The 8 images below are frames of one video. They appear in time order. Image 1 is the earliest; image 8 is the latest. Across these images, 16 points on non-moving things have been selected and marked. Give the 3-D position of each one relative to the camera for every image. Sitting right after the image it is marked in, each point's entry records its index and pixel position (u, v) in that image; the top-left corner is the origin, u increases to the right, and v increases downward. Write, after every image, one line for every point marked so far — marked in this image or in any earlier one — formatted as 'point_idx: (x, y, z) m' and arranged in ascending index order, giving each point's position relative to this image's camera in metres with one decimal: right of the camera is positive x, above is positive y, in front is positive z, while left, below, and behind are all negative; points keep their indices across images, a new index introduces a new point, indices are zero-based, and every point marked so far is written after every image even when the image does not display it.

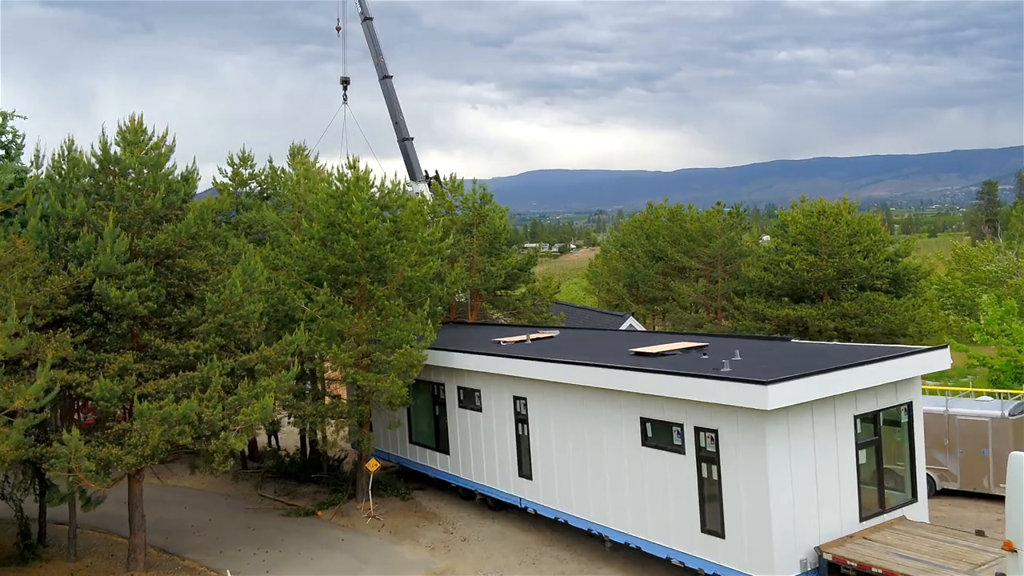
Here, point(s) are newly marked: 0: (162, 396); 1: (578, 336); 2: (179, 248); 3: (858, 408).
0: (-4.1, -1.3, +10.4) m
1: (+0.9, -0.9, +14.3) m
2: (-4.0, +0.4, +10.8) m
3: (+3.9, -1.4, +10.1) m
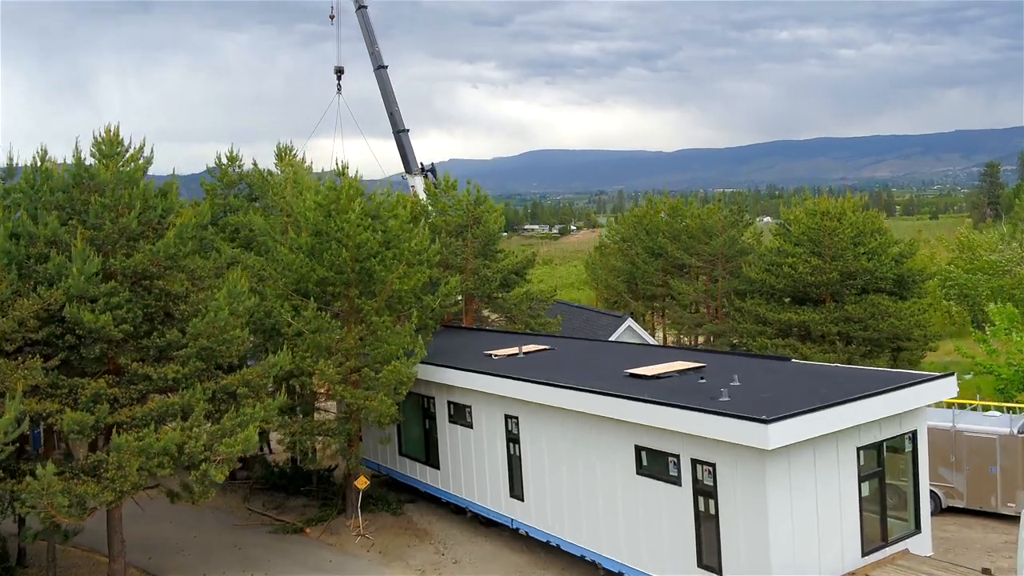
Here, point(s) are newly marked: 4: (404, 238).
0: (-4.2, -1.5, +10.0) m
1: (+0.8, -1.1, +13.8) m
2: (-4.1, +0.2, +10.4) m
3: (+3.8, -1.6, +9.7) m
4: (-1.7, +0.8, +13.8) m
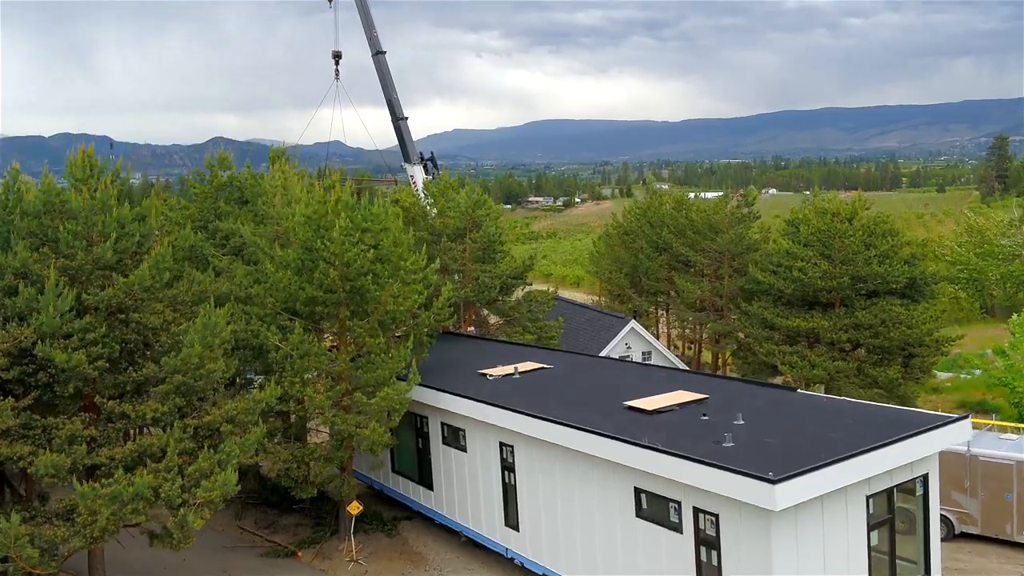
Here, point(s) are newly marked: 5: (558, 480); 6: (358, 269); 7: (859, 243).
0: (-4.2, -1.9, +9.5) m
1: (+0.8, -1.3, +13.3) m
2: (-4.2, -0.2, +9.9) m
3: (+3.7, -2.0, +9.2) m
4: (-1.7, +0.5, +13.3) m
5: (+0.6, -2.3, +10.9) m
6: (-2.1, +0.3, +12.4) m
7: (+7.2, +0.9, +18.7) m
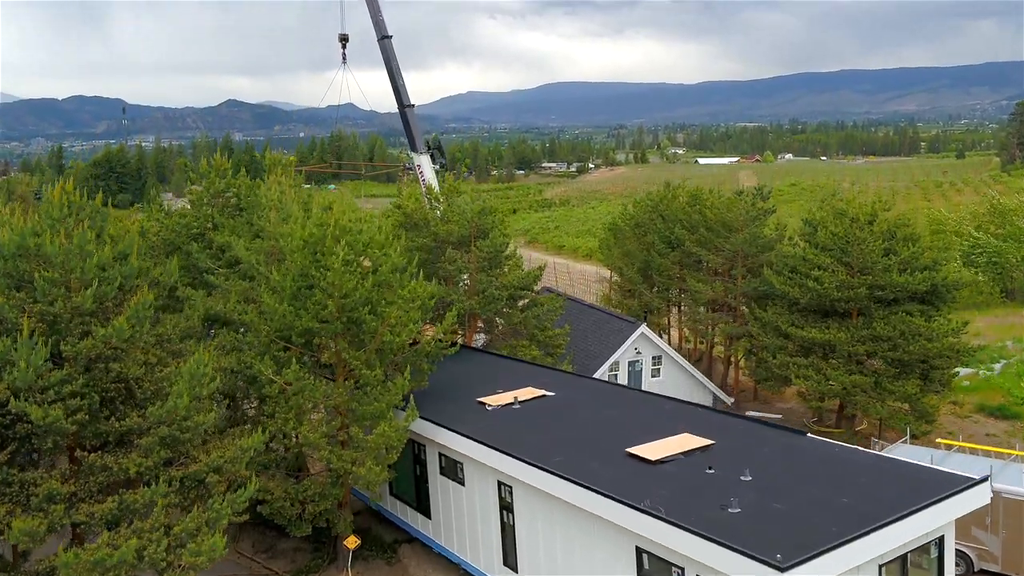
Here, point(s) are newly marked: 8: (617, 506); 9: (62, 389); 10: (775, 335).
0: (-4.2, -2.4, +9.1) m
1: (+0.8, -1.7, +12.8) m
2: (-4.2, -0.7, +9.4) m
3: (+3.7, -2.6, +8.7) m
4: (-1.7, +0.1, +12.7) m
5: (+0.6, -2.8, +10.5) m
6: (-2.1, -0.1, +11.9) m
7: (+7.3, +0.8, +18.0) m
8: (+1.1, -2.2, +9.2) m
9: (-4.6, -1.0, +9.1) m
10: (+5.6, -1.0, +19.3) m
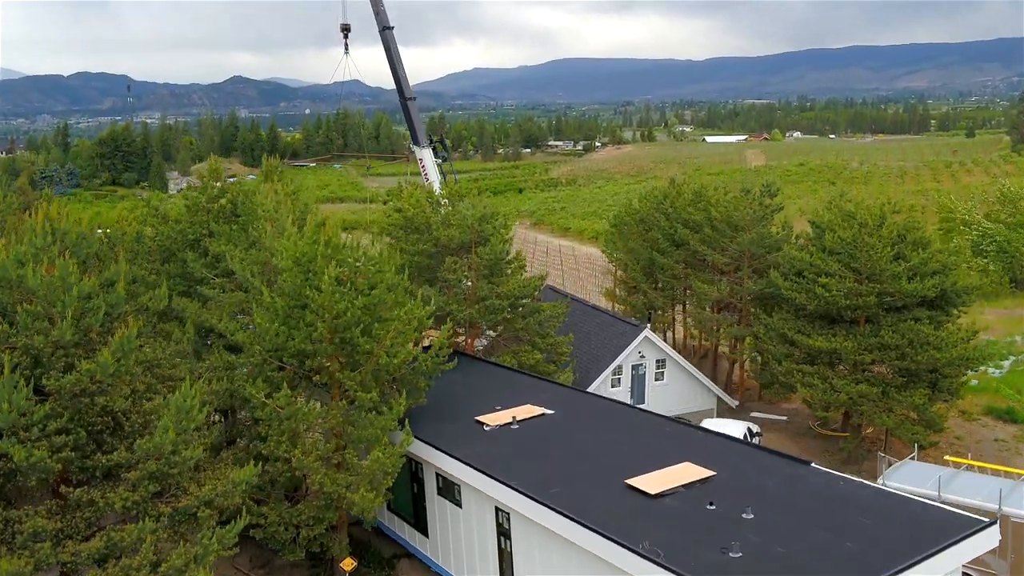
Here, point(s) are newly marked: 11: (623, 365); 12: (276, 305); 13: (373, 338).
0: (-4.3, -2.7, +9.0) m
1: (+0.8, -1.9, +12.6) m
2: (-4.2, -1.0, +9.2) m
3: (+3.6, -2.9, +8.5) m
4: (-1.7, -0.1, +12.5) m
5: (+0.5, -3.1, +10.3) m
6: (-2.1, -0.4, +11.7) m
7: (+7.3, +0.6, +17.7) m
8: (+1.1, -2.6, +9.0) m
9: (-4.6, -1.4, +8.9) m
10: (+5.6, -1.1, +18.9) m
11: (+2.5, -1.7, +19.9) m
12: (-3.1, -0.2, +12.0) m
13: (-1.8, -0.7, +11.9) m
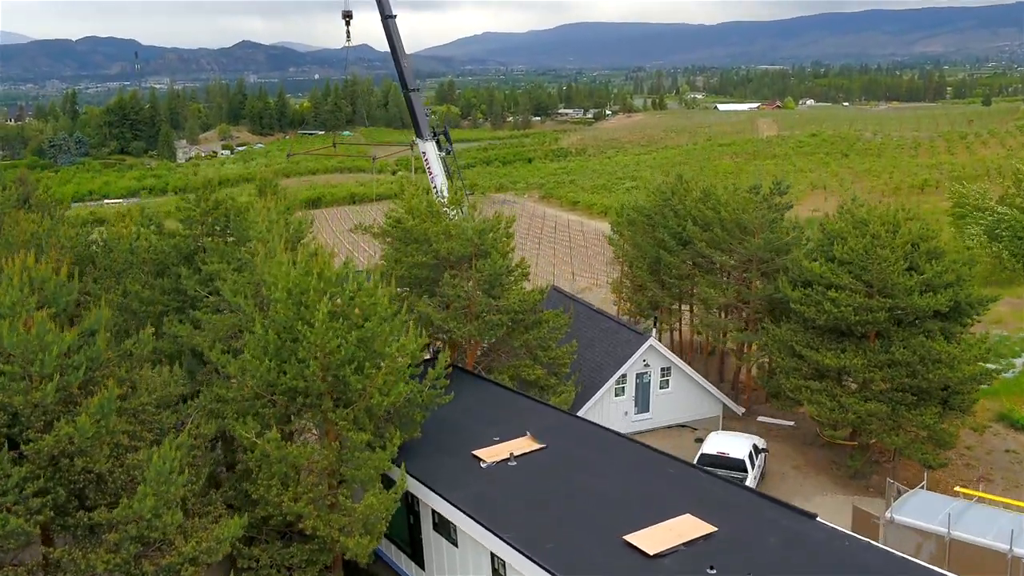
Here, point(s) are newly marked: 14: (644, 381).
0: (-4.3, -3.3, +8.7) m
1: (+0.8, -2.4, +12.3) m
2: (-4.3, -1.5, +8.9) m
3: (+3.6, -3.5, +8.1) m
4: (-1.7, -0.5, +12.1) m
5: (+0.5, -3.6, +10.0) m
6: (-2.2, -0.9, +11.3) m
7: (+7.3, +0.4, +17.2) m
8: (+1.0, -3.1, +8.7) m
9: (-4.7, -1.9, +8.6) m
10: (+5.7, -1.3, +18.5) m
11: (+2.5, -1.9, +19.5) m
12: (-3.2, -0.7, +11.6) m
13: (-1.9, -1.1, +11.5) m
14: (+2.9, -2.1, +19.9) m
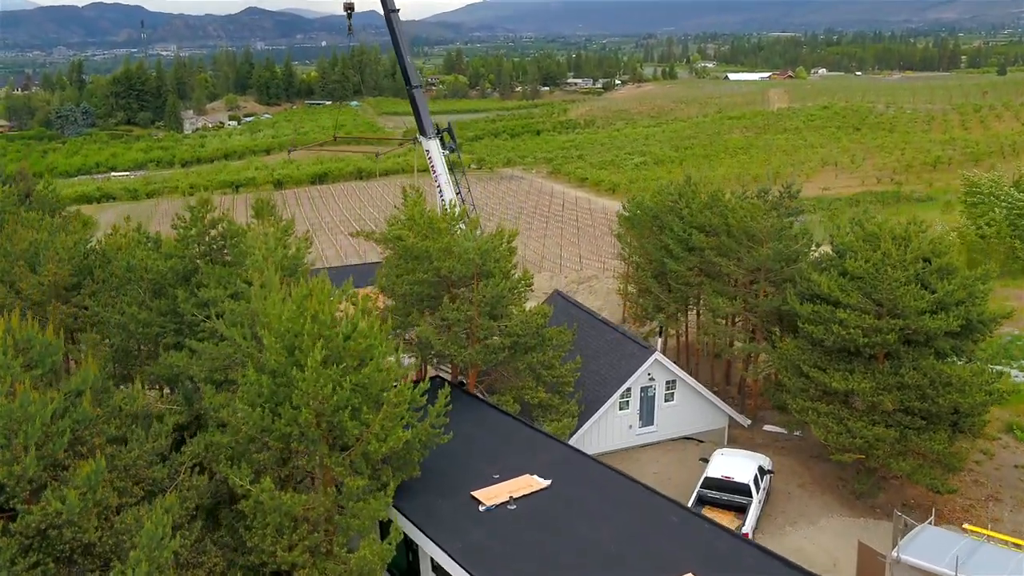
0: (-4.4, -3.9, +8.6) m
1: (+0.8, -2.9, +12.0) m
2: (-4.3, -2.2, +8.7) m
3: (+3.5, -4.2, +8.0) m
4: (-1.7, -1.1, +11.8) m
5: (+0.4, -4.2, +9.8) m
6: (-2.2, -1.4, +11.1) m
7: (+7.4, 0.0, +16.8) m
8: (+0.9, -3.8, +8.5) m
9: (-4.7, -2.6, +8.4) m
10: (+5.7, -1.7, +18.2) m
11: (+2.6, -2.2, +19.3) m
12: (-3.2, -1.2, +11.4) m
13: (-1.9, -1.7, +11.3) m
14: (+3.0, -2.3, +19.6) m
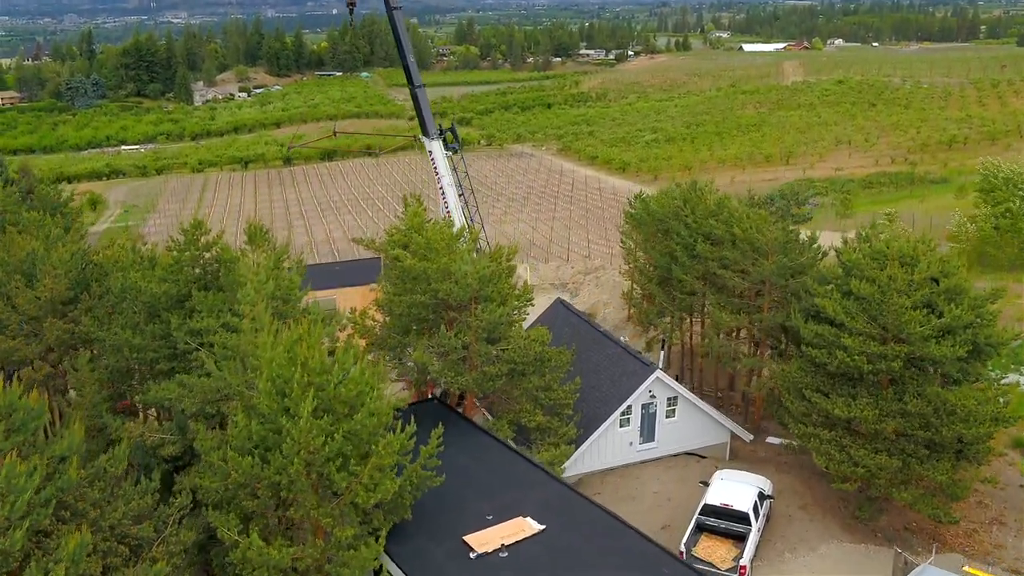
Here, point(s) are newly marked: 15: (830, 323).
0: (-4.5, -4.6, +8.5) m
1: (+0.7, -3.5, +11.9) m
2: (-4.5, -2.9, +8.6) m
3: (+3.3, -5.0, +7.8) m
4: (-1.8, -1.7, +11.7) m
5: (+0.3, -4.9, +9.7) m
6: (-2.3, -2.0, +10.9) m
7: (+7.3, -0.5, +16.5) m
8: (+0.8, -4.5, +8.4) m
9: (-4.8, -3.2, +8.3) m
10: (+5.7, -2.1, +18.0) m
11: (+2.6, -2.5, +19.1) m
12: (-3.3, -1.8, +11.2) m
13: (-2.0, -2.3, +11.2) m
14: (+3.0, -2.7, +19.4) m
15: (+6.3, -0.7, +17.5) m
